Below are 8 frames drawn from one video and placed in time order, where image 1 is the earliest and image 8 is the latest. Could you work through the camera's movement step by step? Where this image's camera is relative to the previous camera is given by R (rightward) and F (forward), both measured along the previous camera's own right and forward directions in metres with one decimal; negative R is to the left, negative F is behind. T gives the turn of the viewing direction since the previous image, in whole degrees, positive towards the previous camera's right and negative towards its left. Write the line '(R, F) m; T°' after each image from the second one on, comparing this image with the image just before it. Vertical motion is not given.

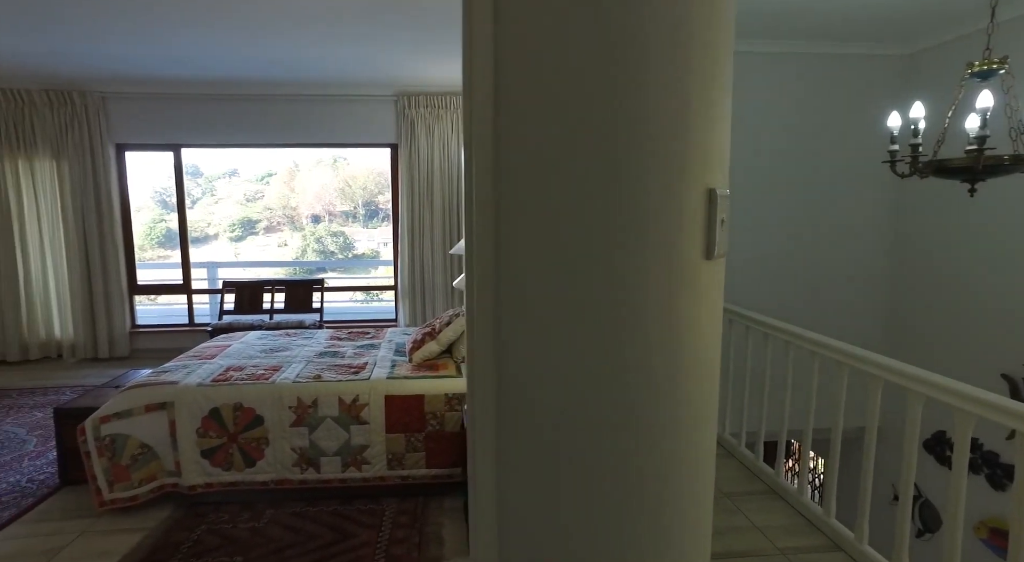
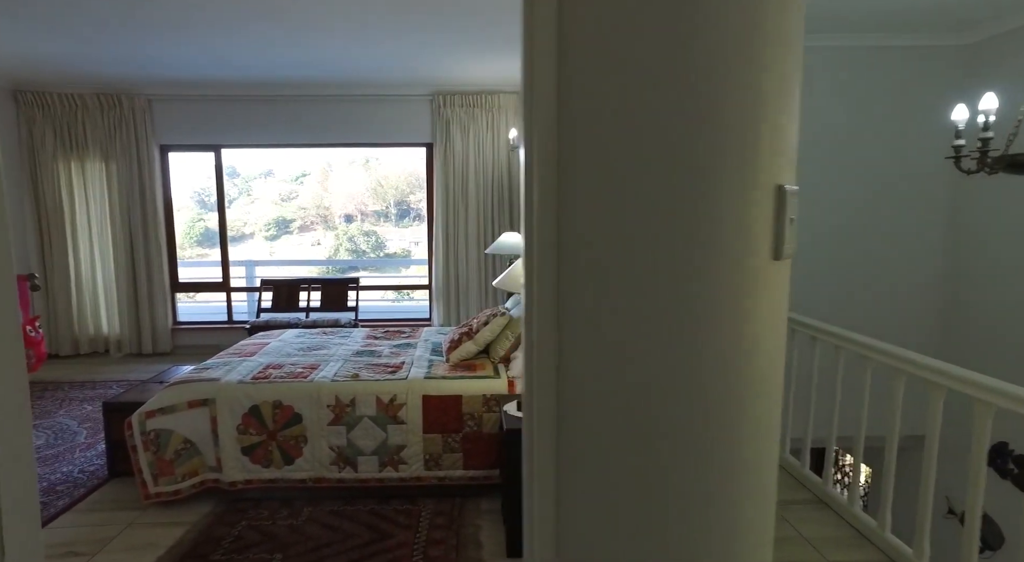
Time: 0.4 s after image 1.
(-0.1, 0.0) m; -3°
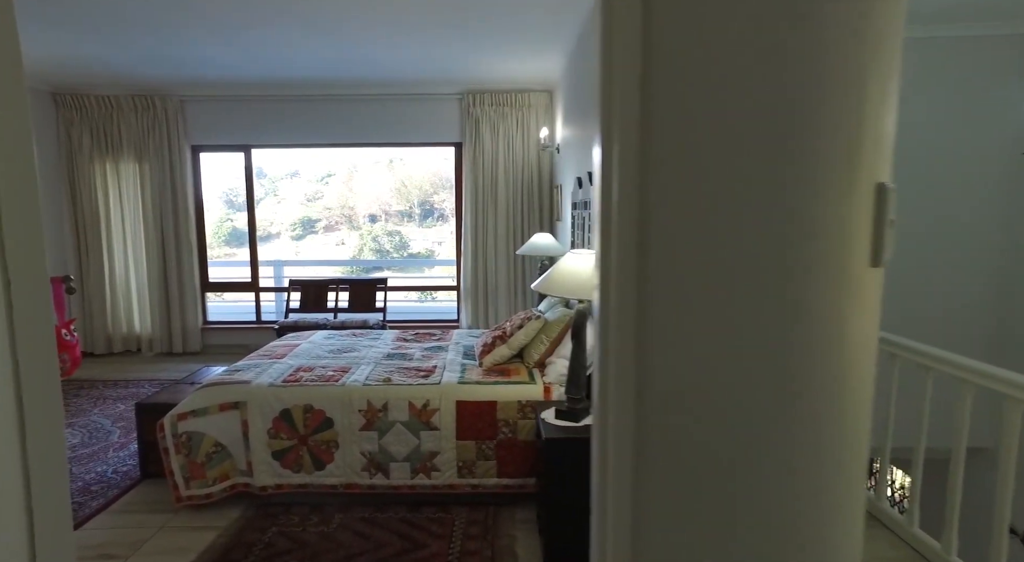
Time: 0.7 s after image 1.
(-0.1, +0.1) m; -2°
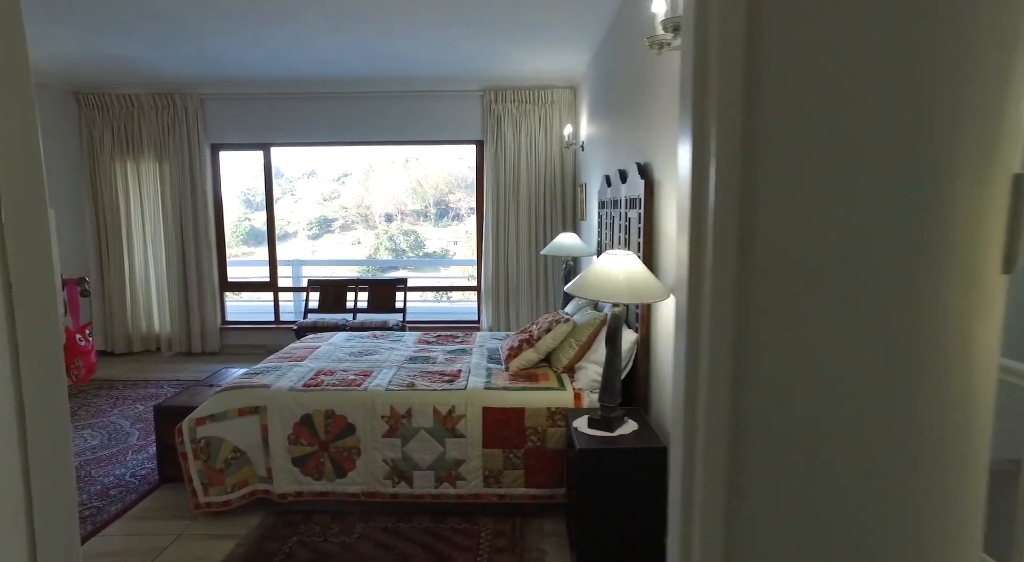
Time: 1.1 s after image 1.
(-0.1, +0.1) m; -1°
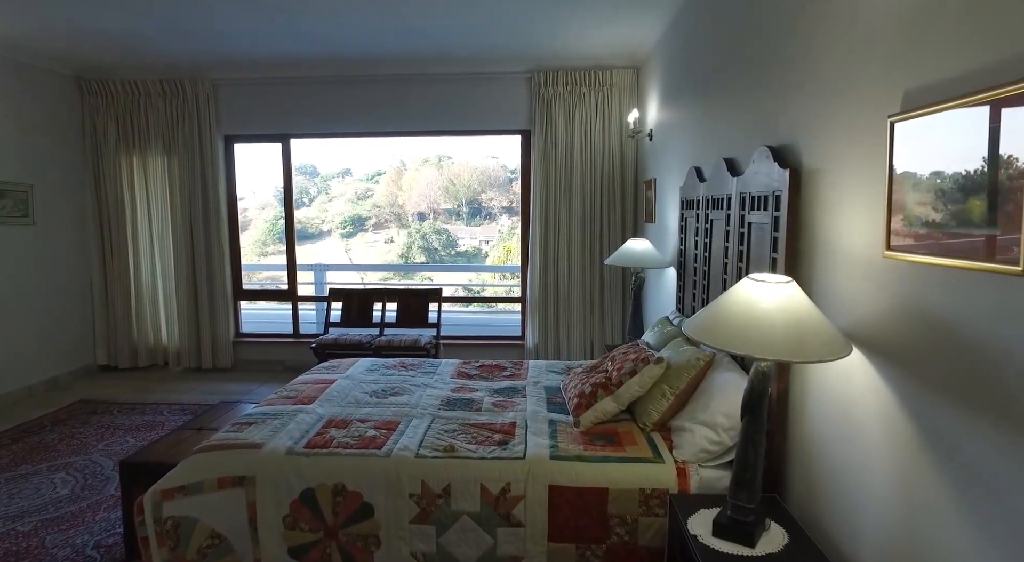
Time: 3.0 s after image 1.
(-0.2, +0.7) m; -3°
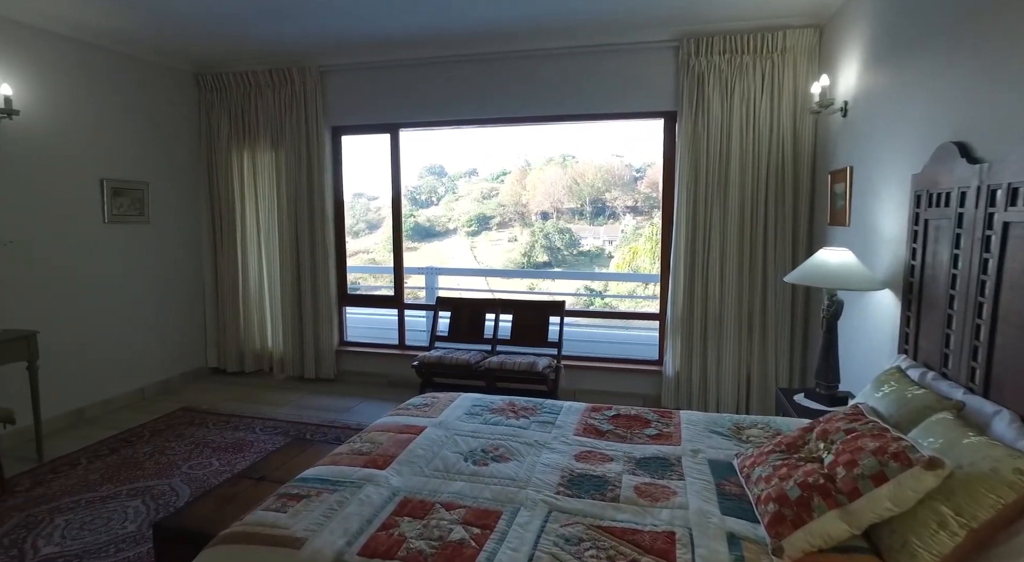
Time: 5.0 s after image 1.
(-0.1, +0.7) m; -13°
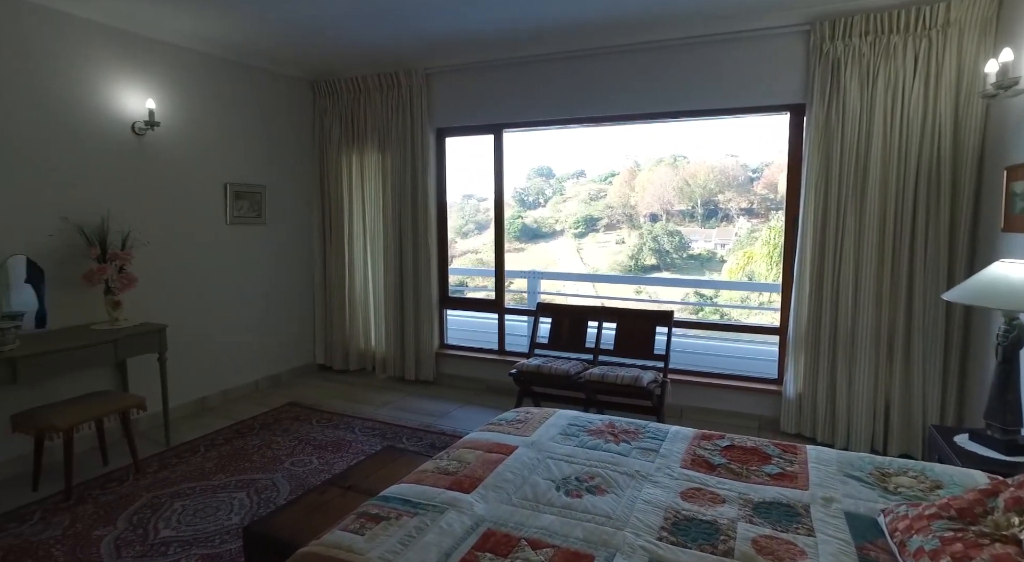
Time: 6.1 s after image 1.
(0.0, +0.2) m; -11°
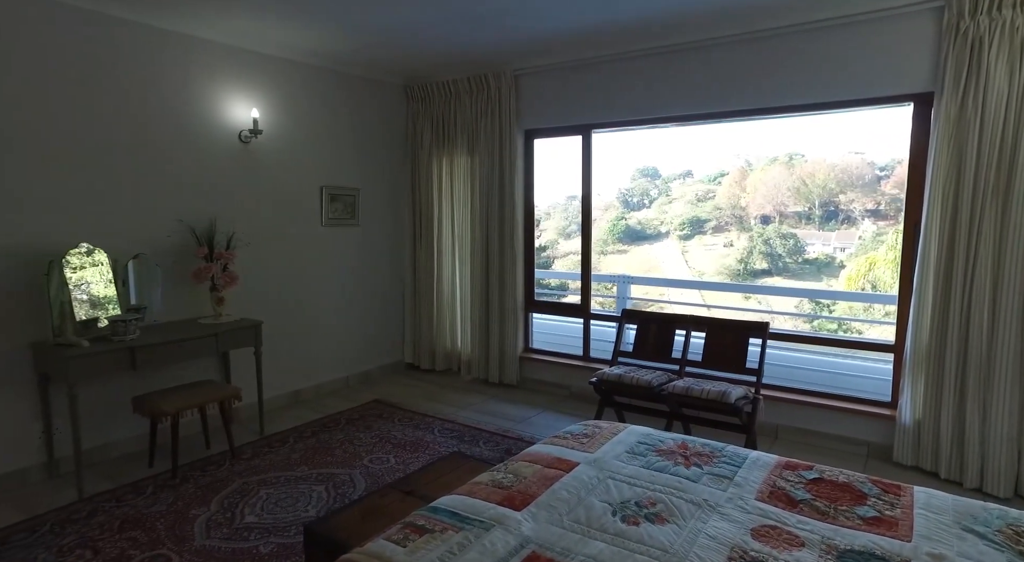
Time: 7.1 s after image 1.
(+0.1, +0.1) m; -10°
